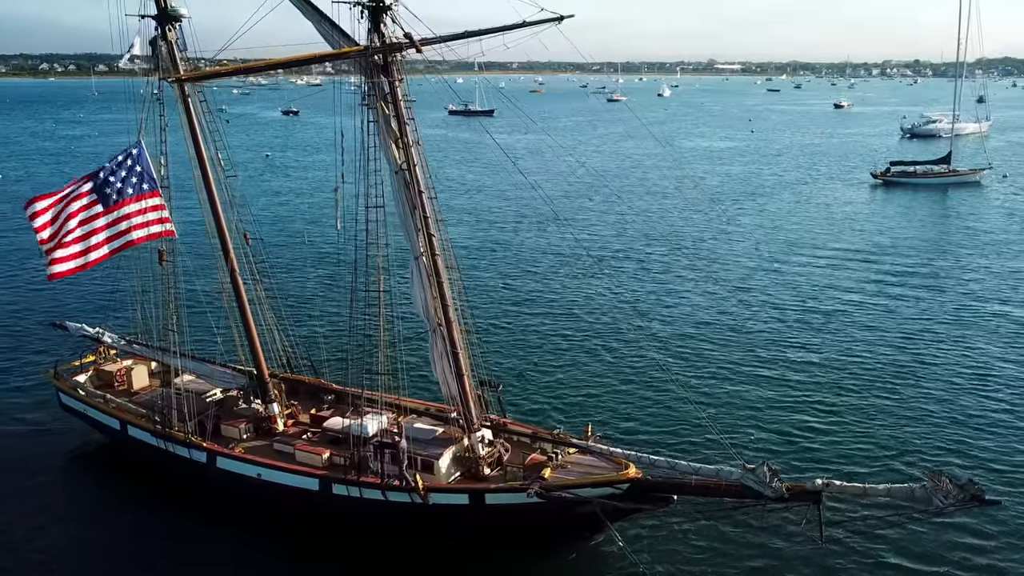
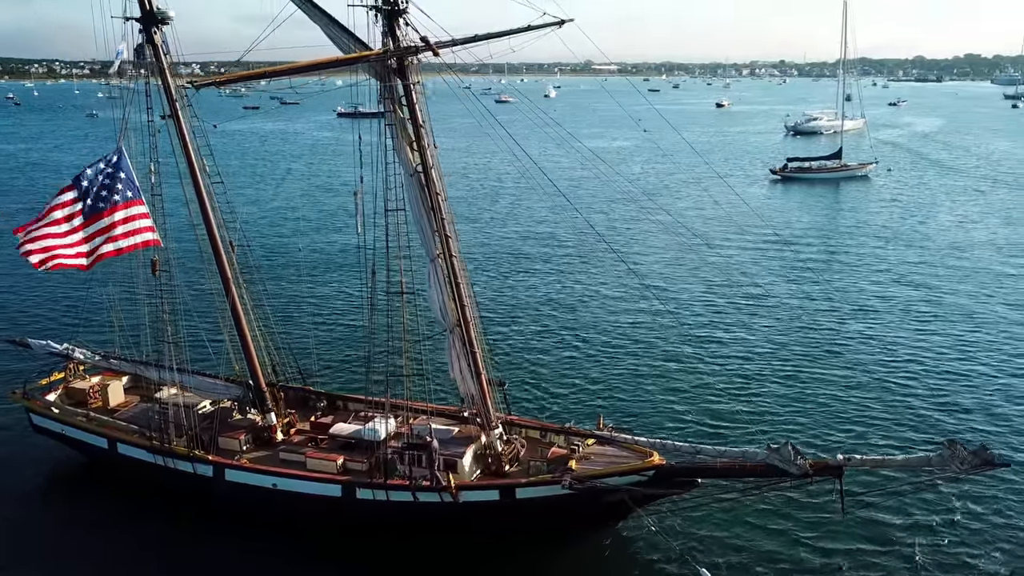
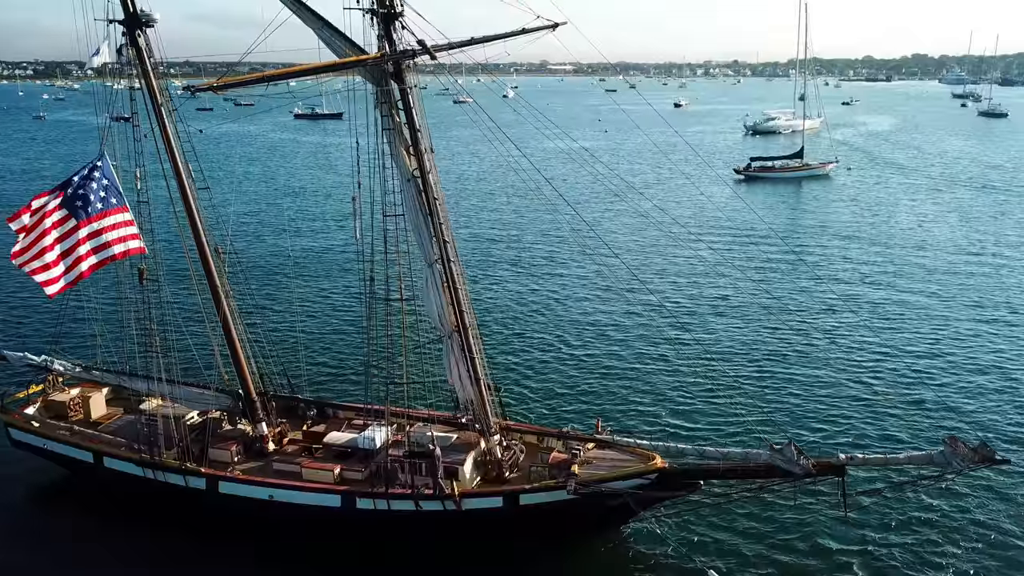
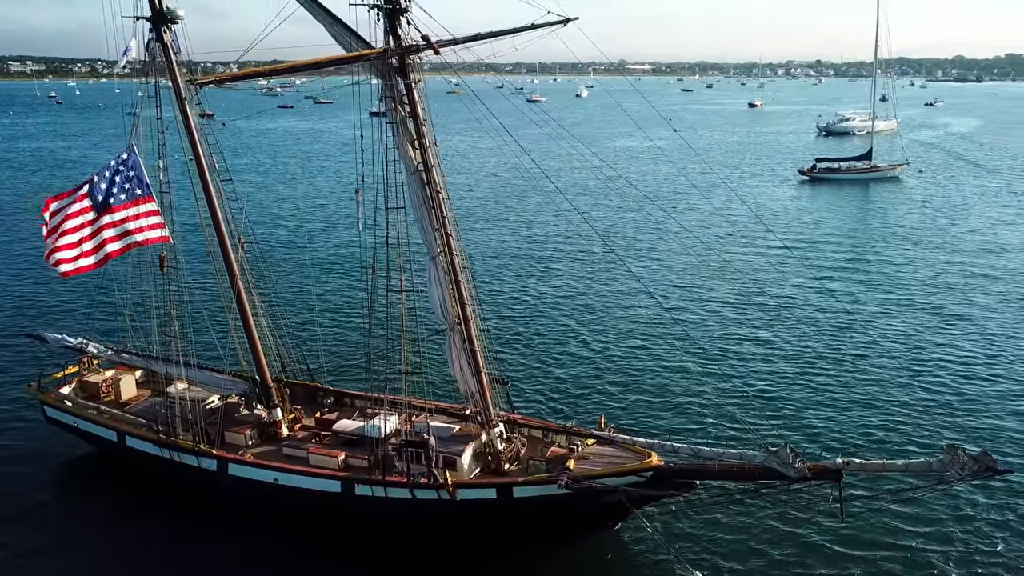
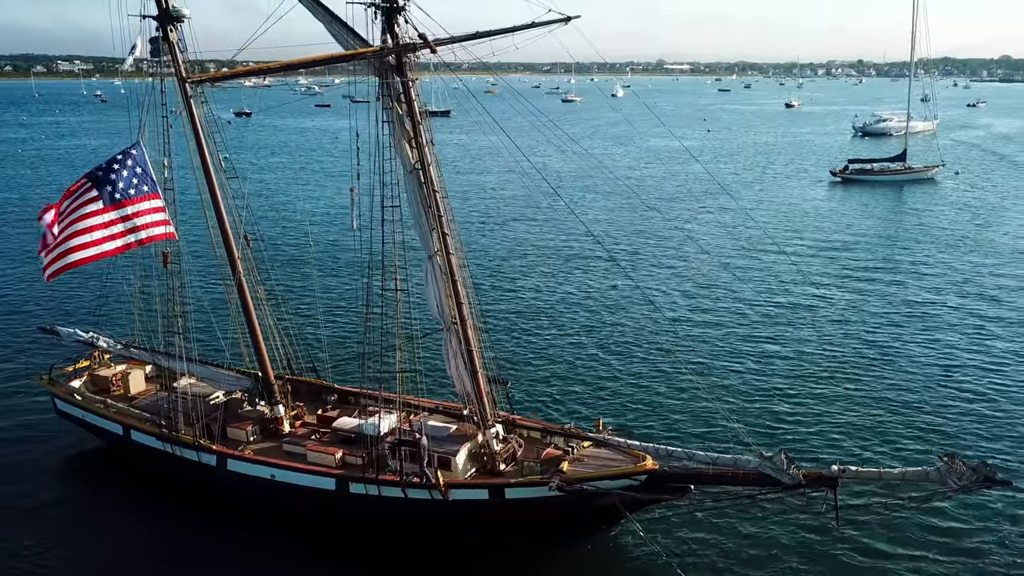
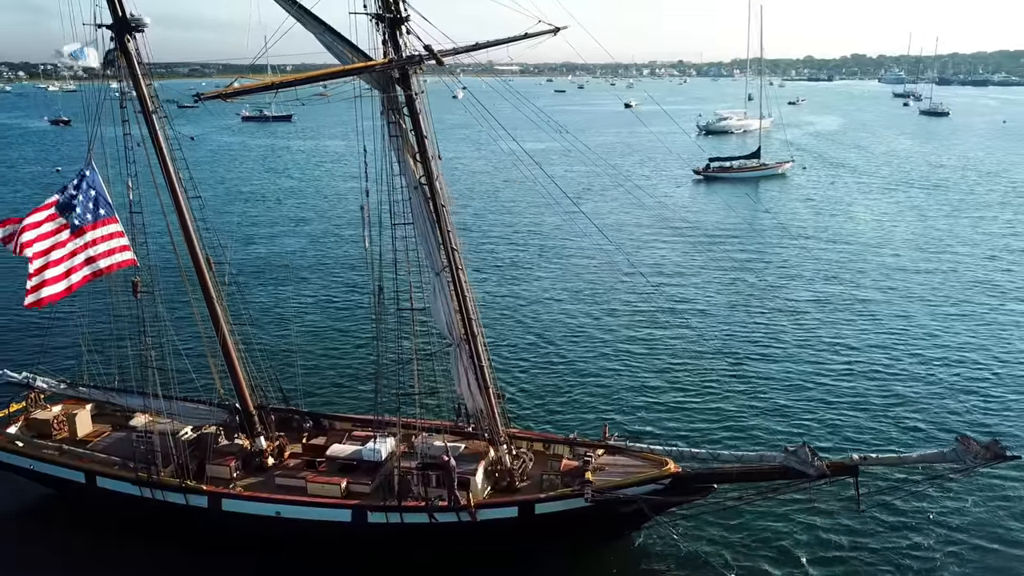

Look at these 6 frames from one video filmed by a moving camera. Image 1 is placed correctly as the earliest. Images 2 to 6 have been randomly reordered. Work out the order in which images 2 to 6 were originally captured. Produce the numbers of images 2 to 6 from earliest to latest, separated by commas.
5, 4, 2, 3, 6
